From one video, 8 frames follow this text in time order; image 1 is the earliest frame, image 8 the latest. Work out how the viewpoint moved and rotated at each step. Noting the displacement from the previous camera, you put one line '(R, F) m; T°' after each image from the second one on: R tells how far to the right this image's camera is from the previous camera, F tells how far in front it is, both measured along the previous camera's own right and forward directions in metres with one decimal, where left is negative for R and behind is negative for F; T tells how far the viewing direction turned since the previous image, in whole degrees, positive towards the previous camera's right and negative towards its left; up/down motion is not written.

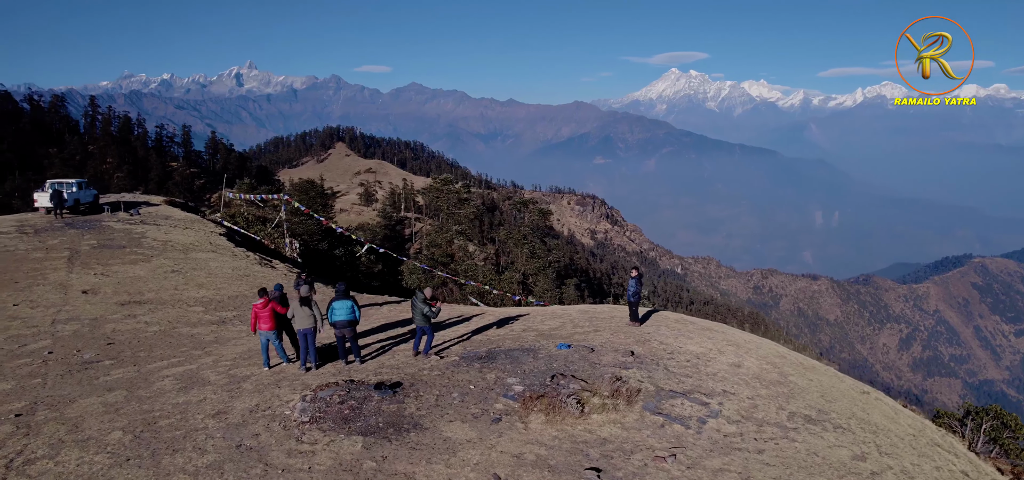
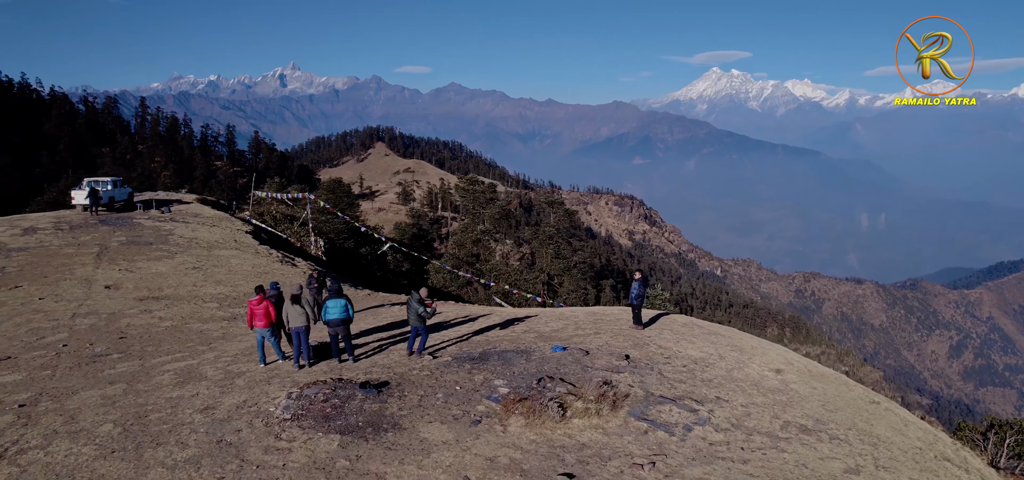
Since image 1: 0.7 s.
(+0.9, +0.1) m; -3°
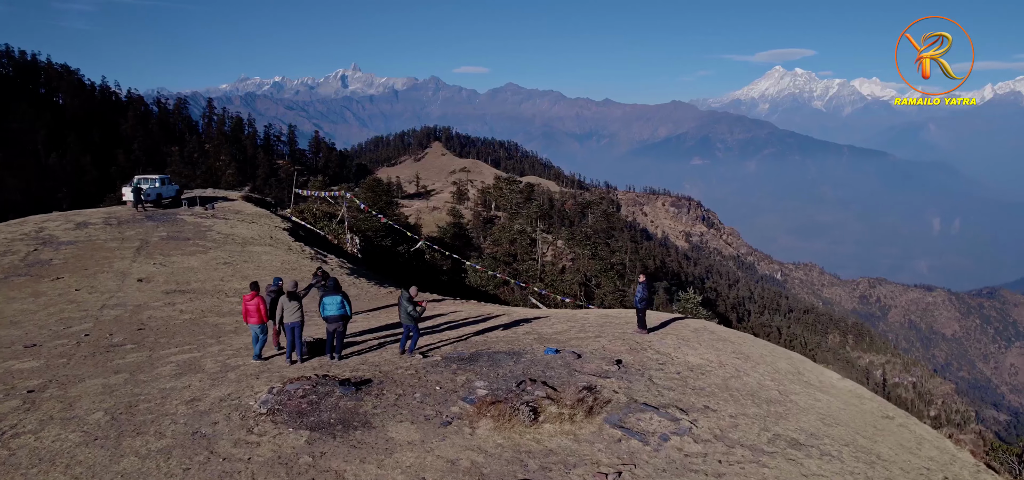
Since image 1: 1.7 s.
(+1.3, +0.2) m; -5°
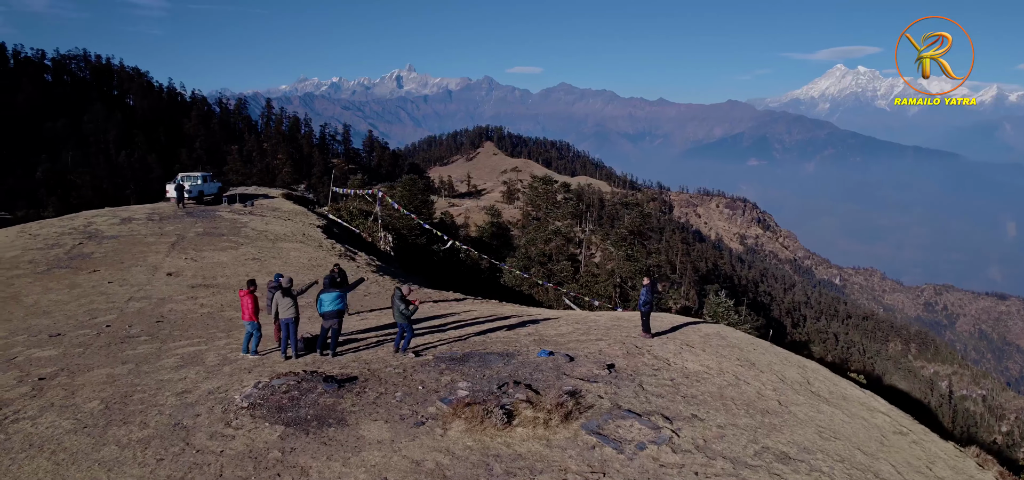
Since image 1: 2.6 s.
(+1.2, +0.2) m; -4°
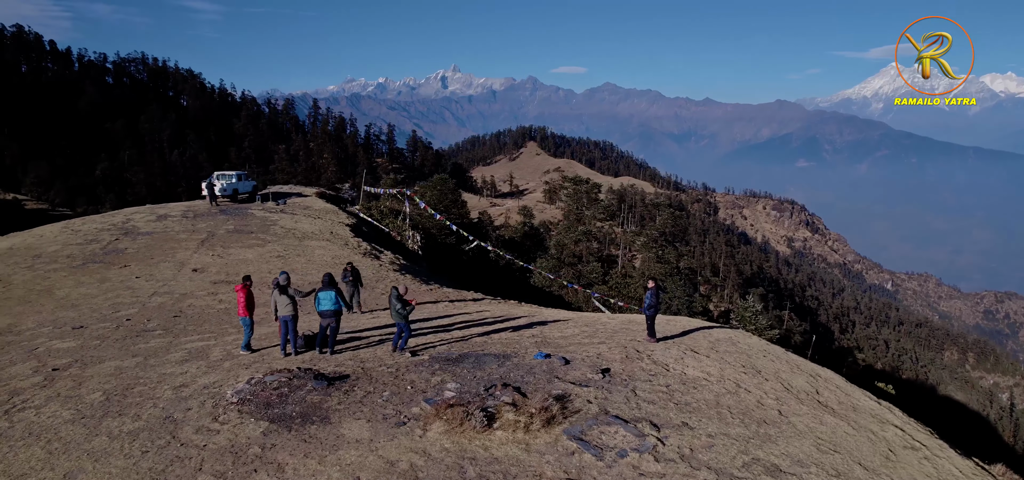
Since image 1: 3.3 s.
(+0.9, +0.1) m; -4°
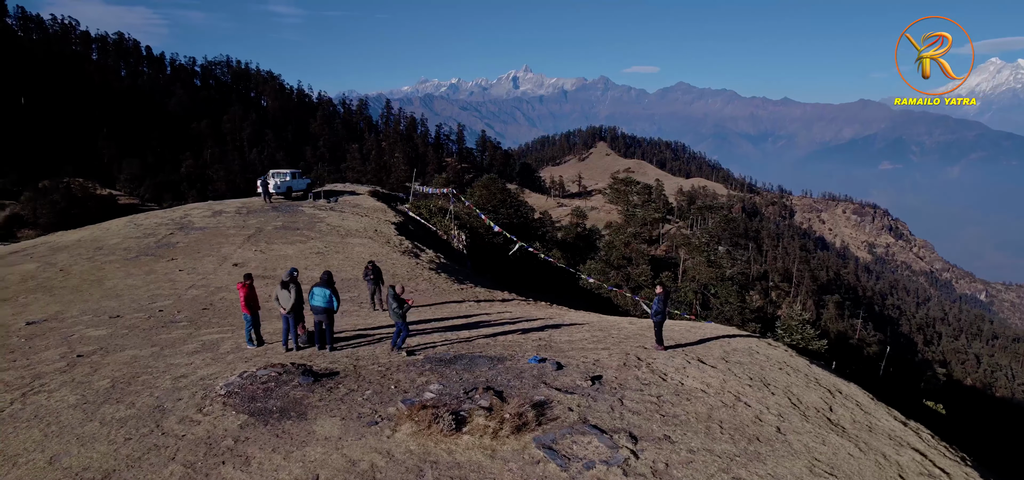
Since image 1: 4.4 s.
(+1.5, +0.3) m; -6°
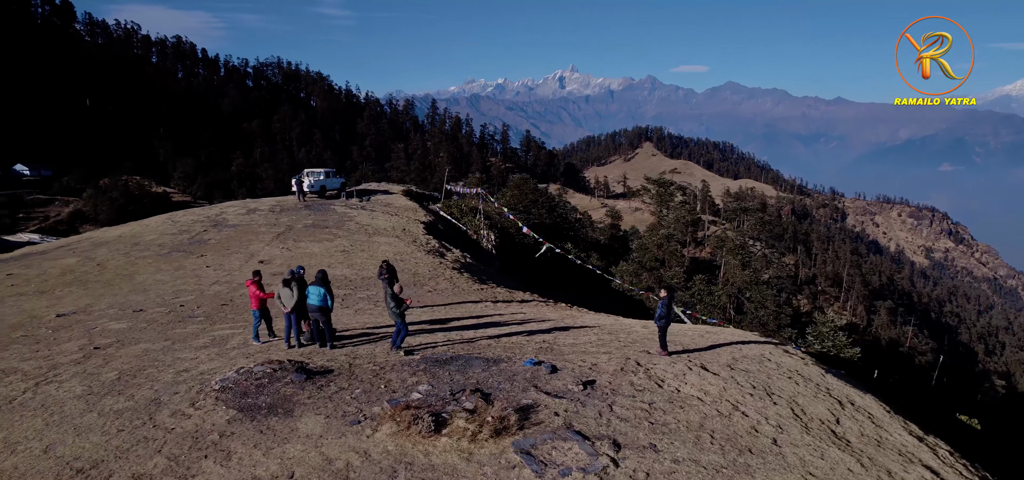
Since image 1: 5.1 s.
(+1.0, +0.1) m; -4°
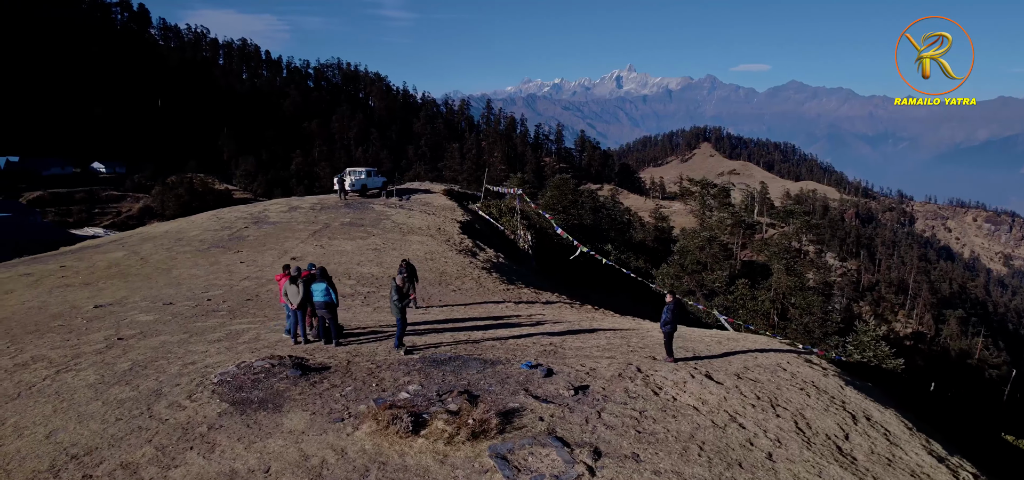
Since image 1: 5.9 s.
(+1.1, +0.2) m; -5°
